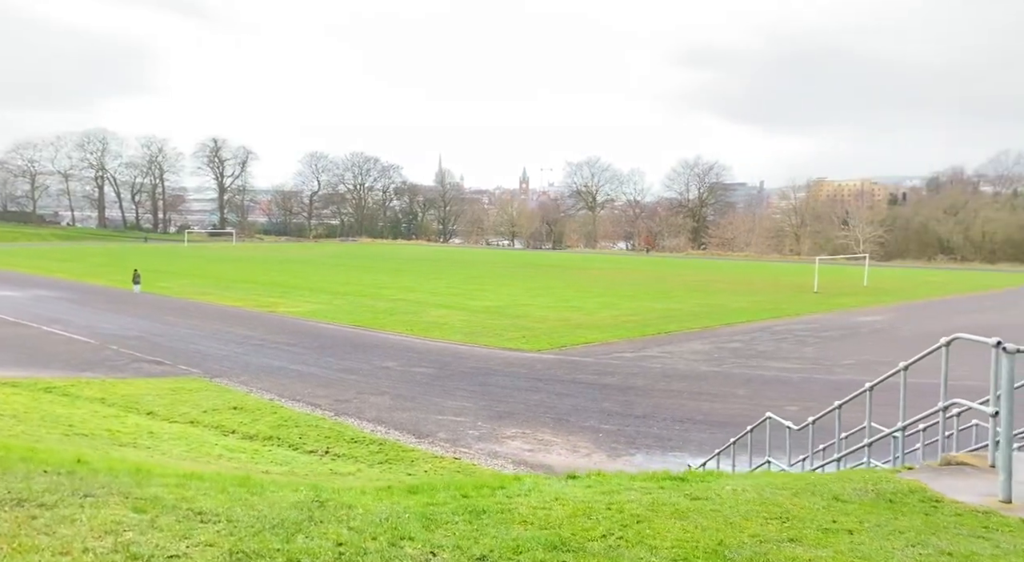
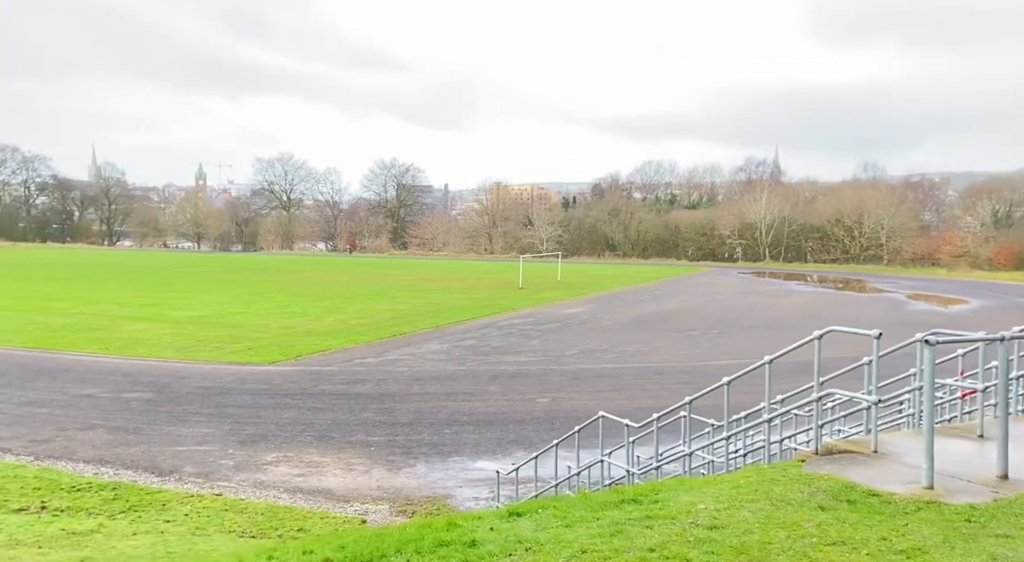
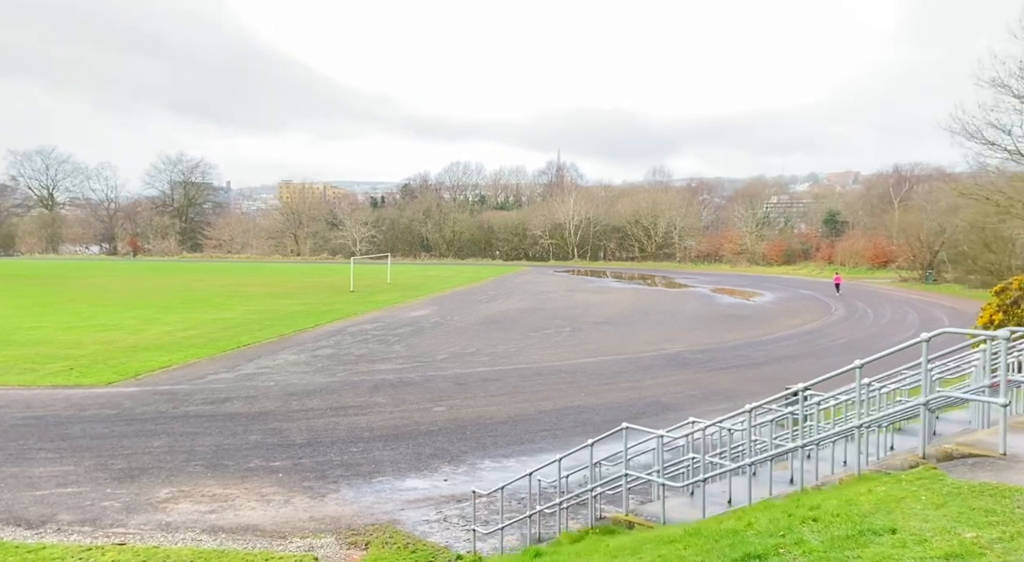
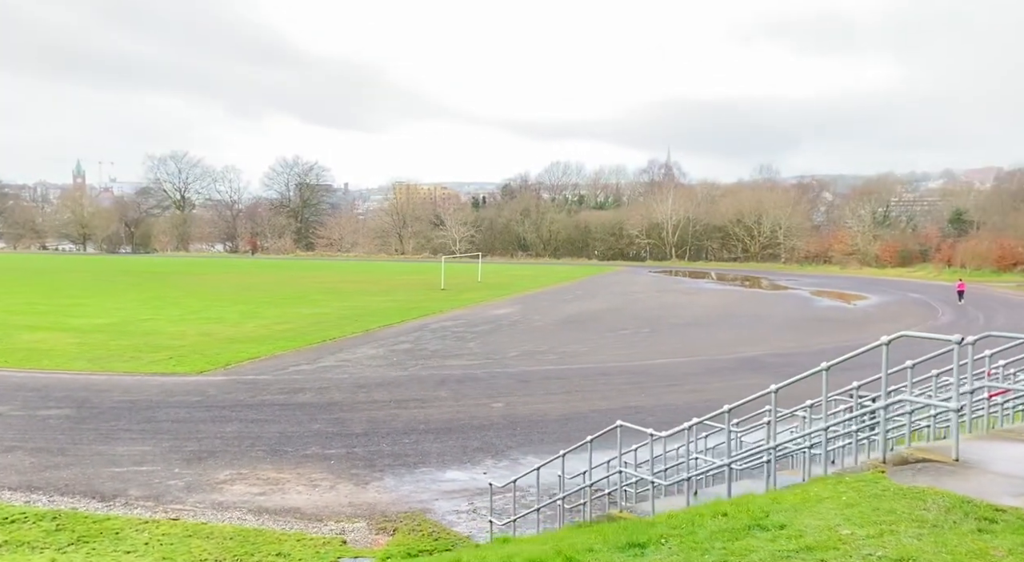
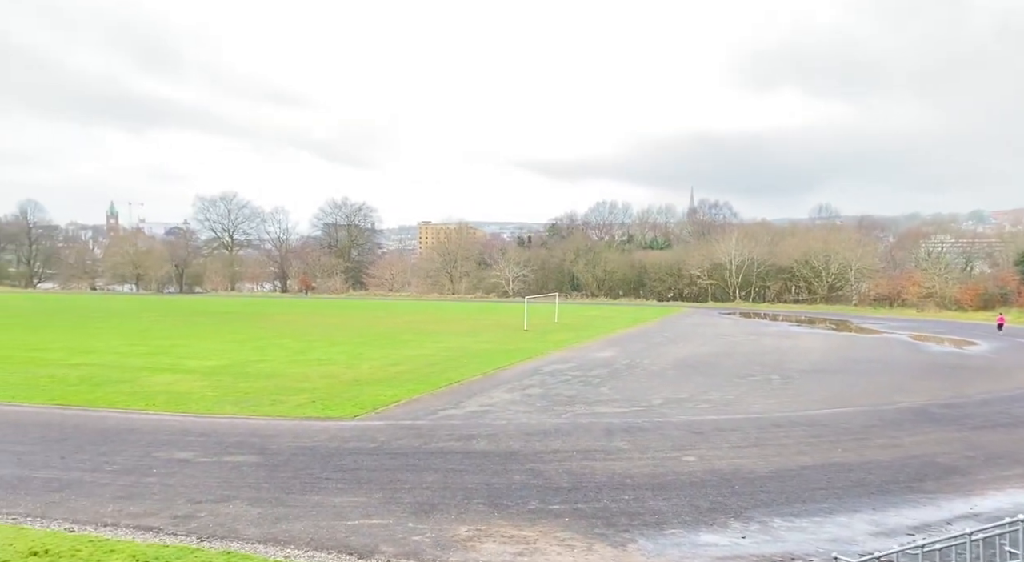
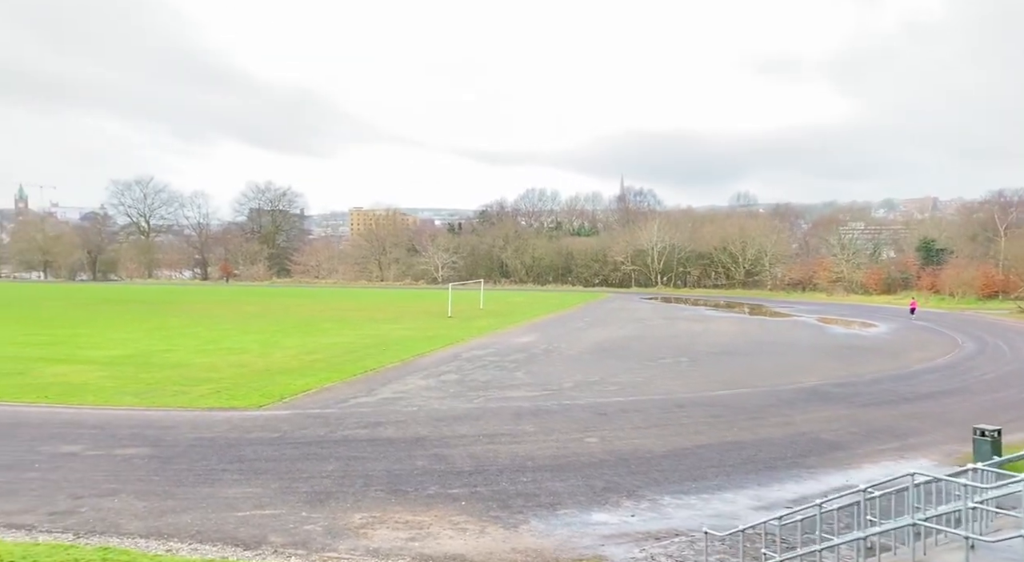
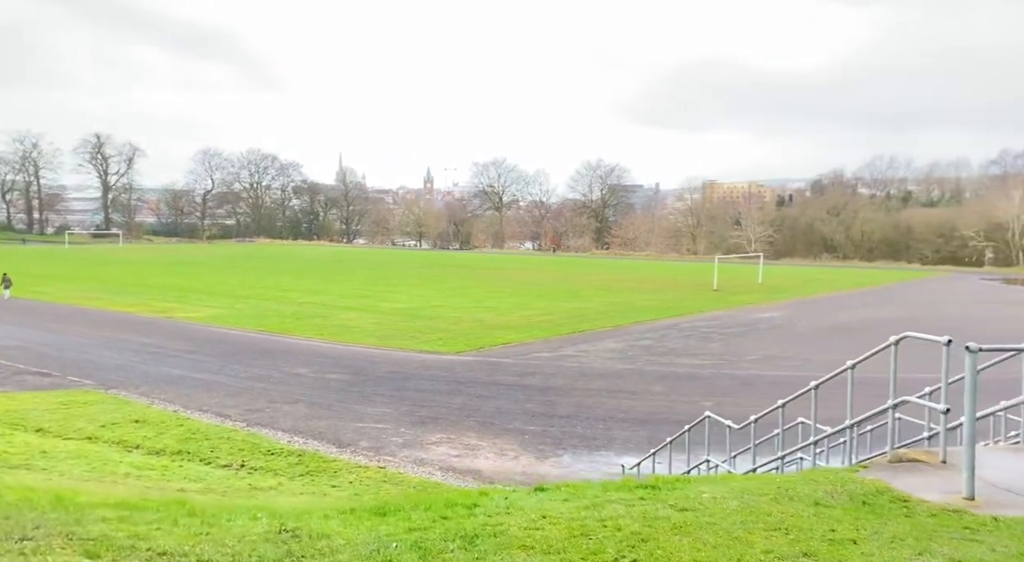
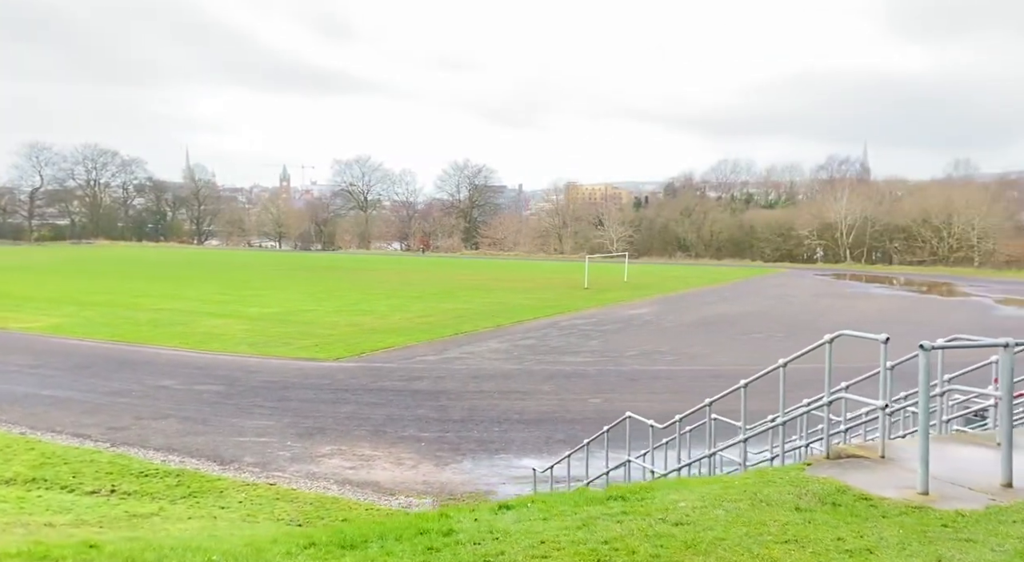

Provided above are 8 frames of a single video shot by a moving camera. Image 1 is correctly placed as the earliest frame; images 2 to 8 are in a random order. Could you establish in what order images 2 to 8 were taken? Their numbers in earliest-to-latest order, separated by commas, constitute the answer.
7, 8, 2, 4, 3, 6, 5
